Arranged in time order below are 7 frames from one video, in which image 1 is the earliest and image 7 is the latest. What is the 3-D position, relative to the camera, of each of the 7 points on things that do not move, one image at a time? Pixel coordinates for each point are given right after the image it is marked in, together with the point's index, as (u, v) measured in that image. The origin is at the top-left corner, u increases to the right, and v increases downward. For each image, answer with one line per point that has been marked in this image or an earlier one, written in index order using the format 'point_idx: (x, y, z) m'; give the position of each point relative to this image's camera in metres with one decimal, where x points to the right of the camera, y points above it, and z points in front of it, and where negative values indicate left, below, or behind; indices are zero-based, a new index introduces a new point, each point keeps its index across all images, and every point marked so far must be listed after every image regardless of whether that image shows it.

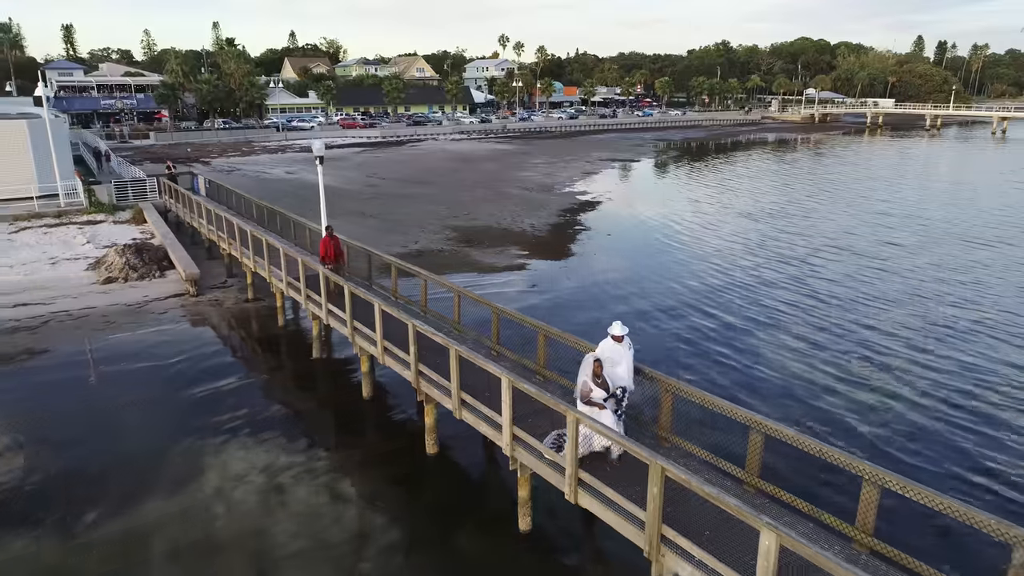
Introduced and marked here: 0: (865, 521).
0: (+2.8, -1.9, +6.0) m
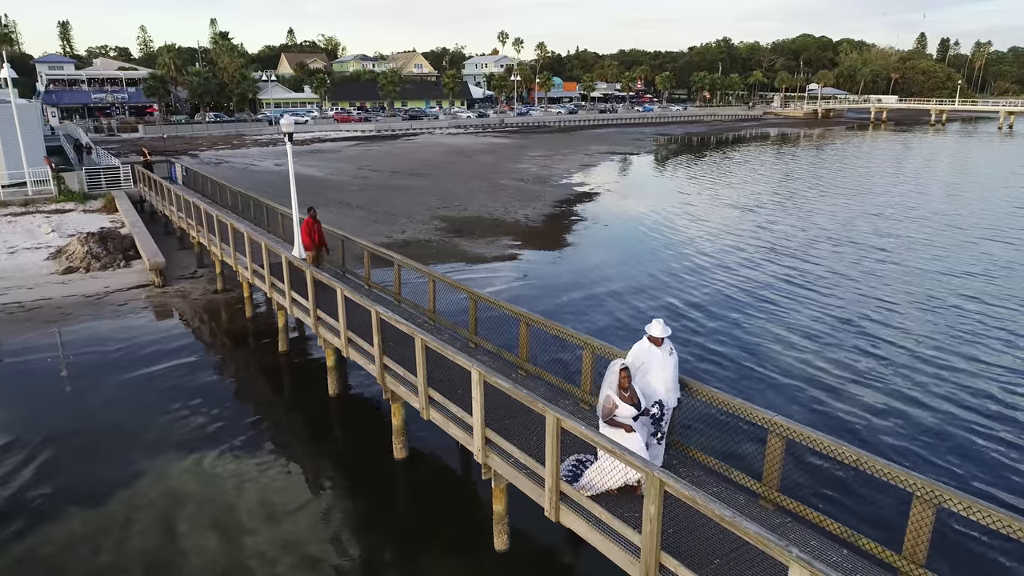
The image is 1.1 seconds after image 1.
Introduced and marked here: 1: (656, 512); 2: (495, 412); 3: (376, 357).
0: (+2.5, -1.6, +4.7) m
1: (+0.9, -1.4, +4.9) m
2: (-0.2, -1.2, +7.2) m
3: (-1.5, -0.8, +8.5) m
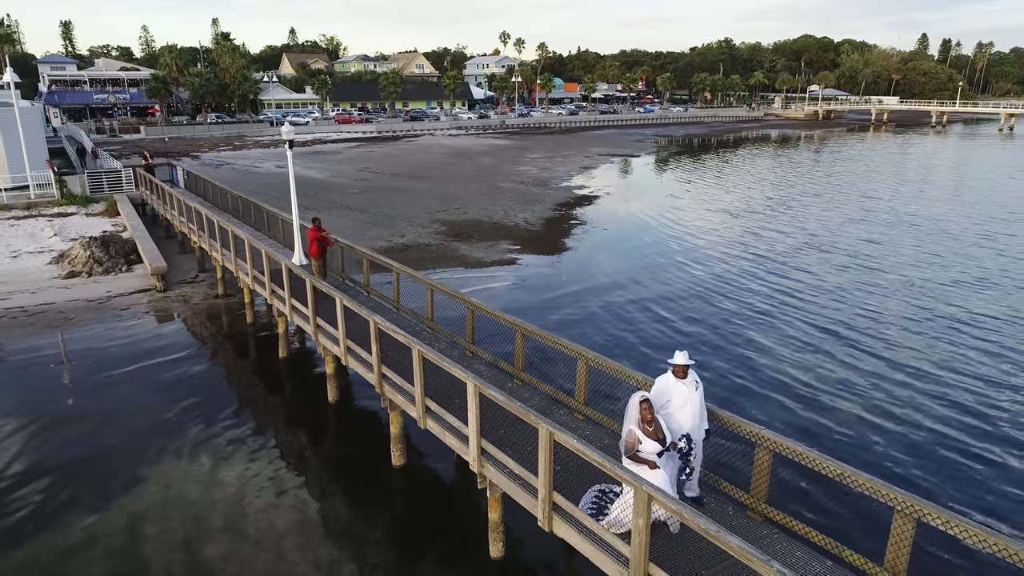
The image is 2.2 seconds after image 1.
0: (+2.5, -1.8, +4.9) m
1: (+0.9, -1.6, +5.0) m
2: (-0.2, -1.3, +7.3) m
3: (-1.6, -0.9, +8.6) m
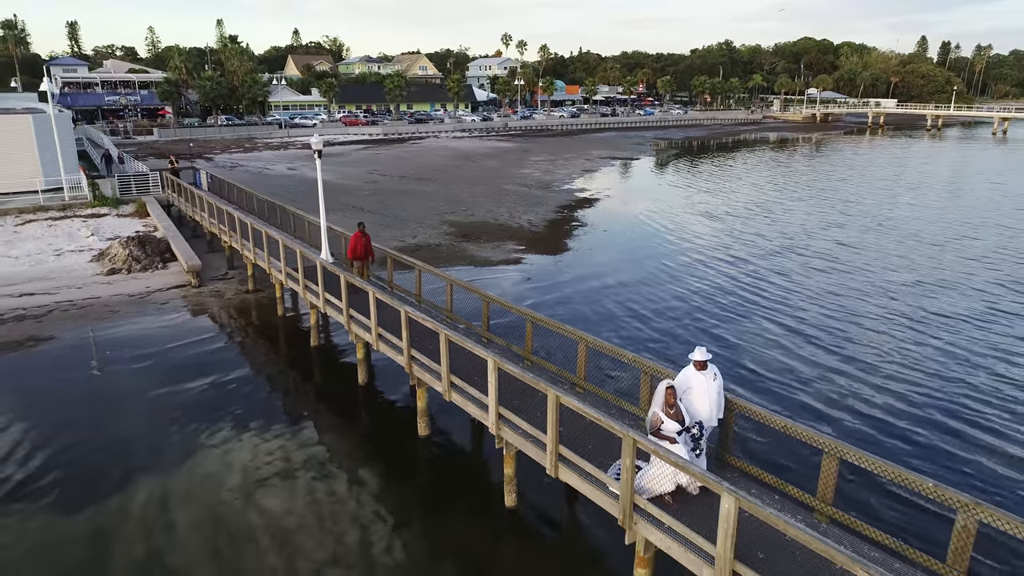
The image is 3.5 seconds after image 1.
0: (+2.6, -1.7, +6.3) m
1: (+1.0, -1.5, +6.4) m
2: (-0.1, -1.2, +8.7) m
3: (-1.4, -0.8, +10.0) m
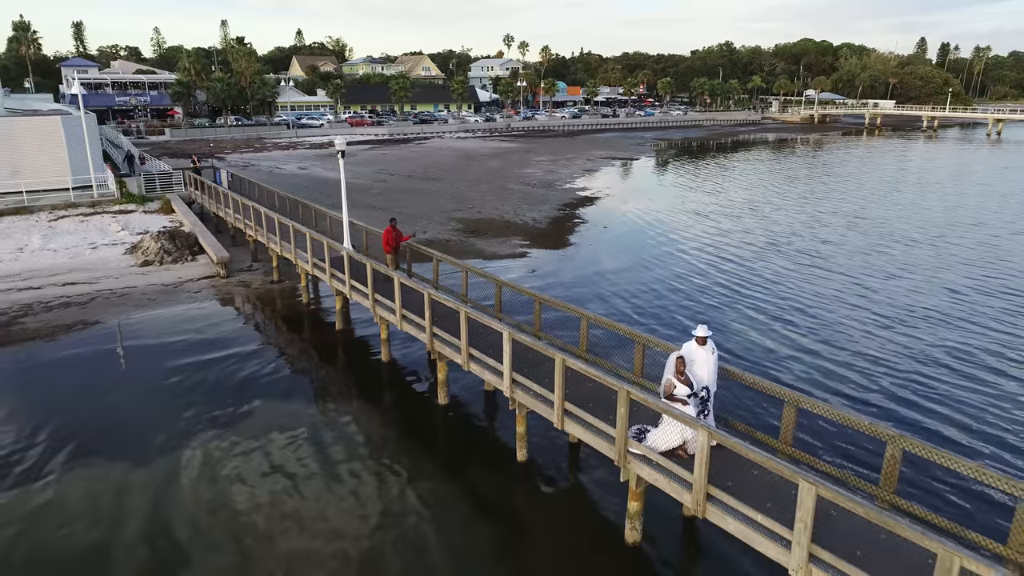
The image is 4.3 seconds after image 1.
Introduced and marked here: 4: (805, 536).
0: (+2.8, -1.5, +7.6) m
1: (+1.1, -1.3, +7.7) m
2: (+0.1, -1.0, +10.1) m
3: (-1.3, -0.6, +11.3) m
4: (+2.3, -2.0, +6.0) m
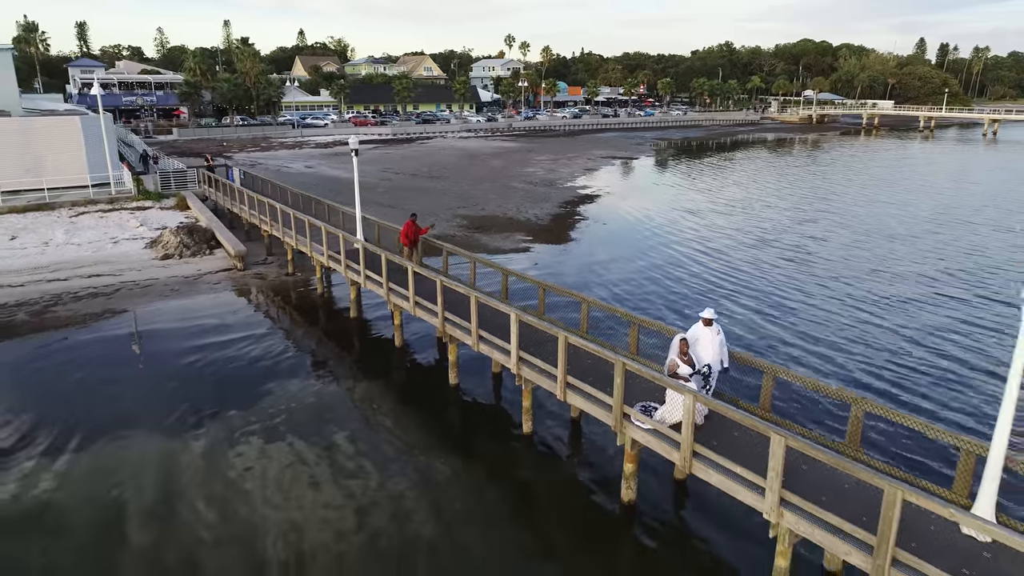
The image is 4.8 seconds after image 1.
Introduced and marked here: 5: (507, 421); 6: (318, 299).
0: (+2.9, -1.3, +8.5) m
1: (+1.2, -1.1, +8.7) m
2: (+0.2, -0.8, +11.0) m
3: (-1.2, -0.4, +12.3) m
4: (+2.4, -1.8, +6.9) m
5: (-0.1, -2.1, +12.2) m
6: (-4.8, -0.3, +18.6) m
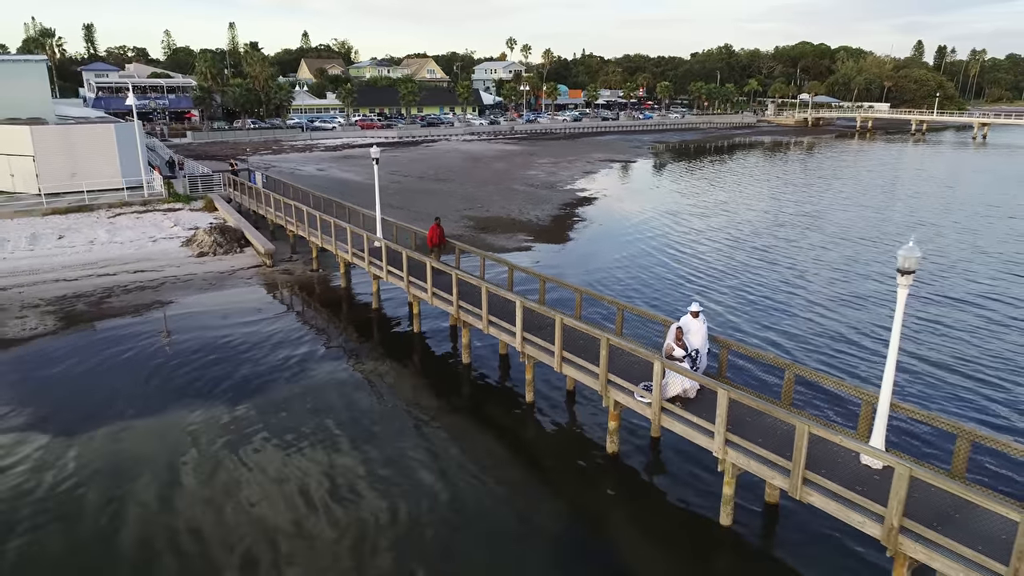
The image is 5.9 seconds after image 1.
0: (+2.9, -1.2, +10.6) m
1: (+1.3, -0.9, +10.7) m
2: (+0.3, -0.7, +13.1) m
3: (-1.1, -0.2, +14.3) m
4: (+2.5, -1.7, +9.0) m
5: (0.0, -2.0, +14.3) m
6: (-4.7, -0.1, +20.7) m
